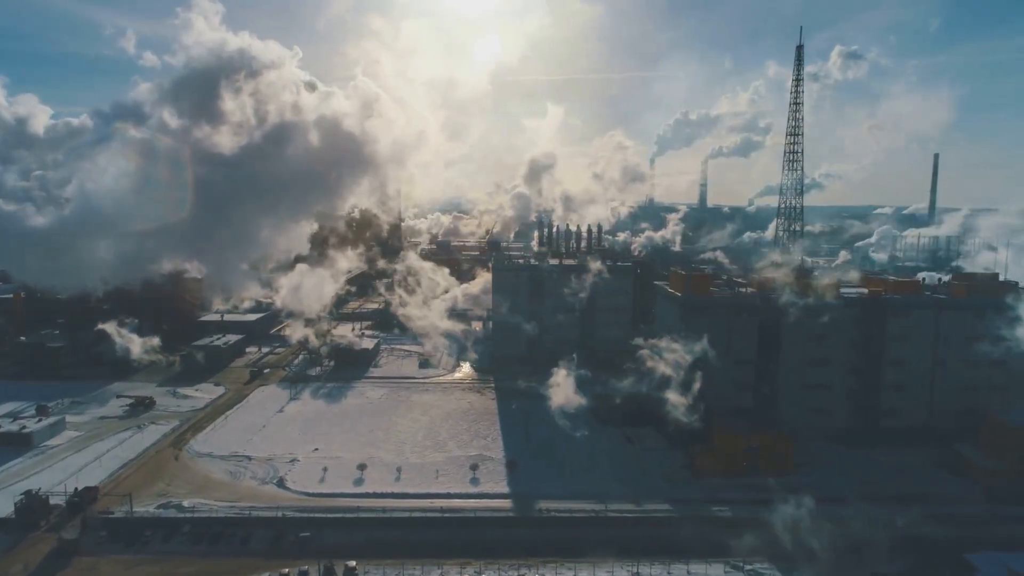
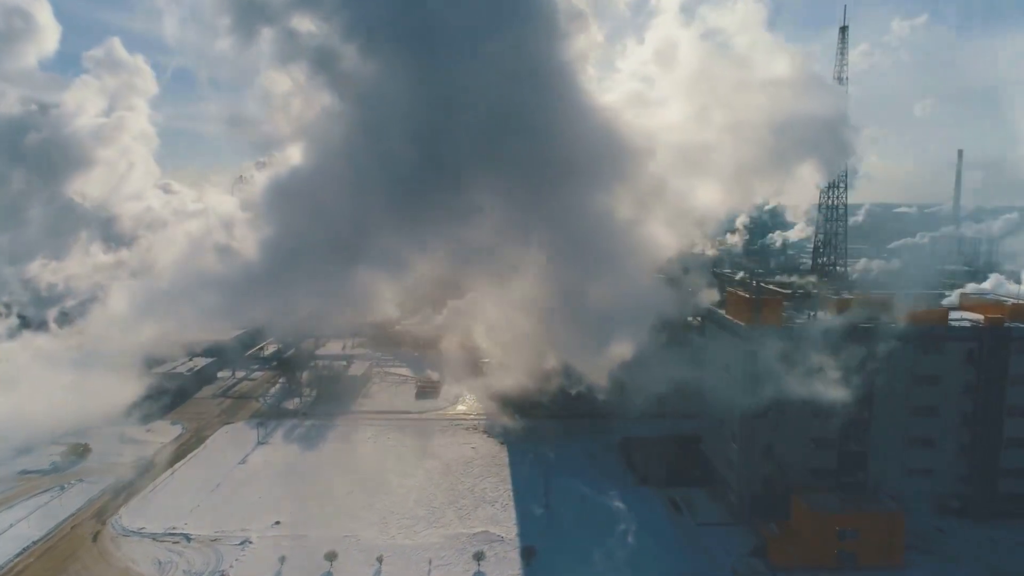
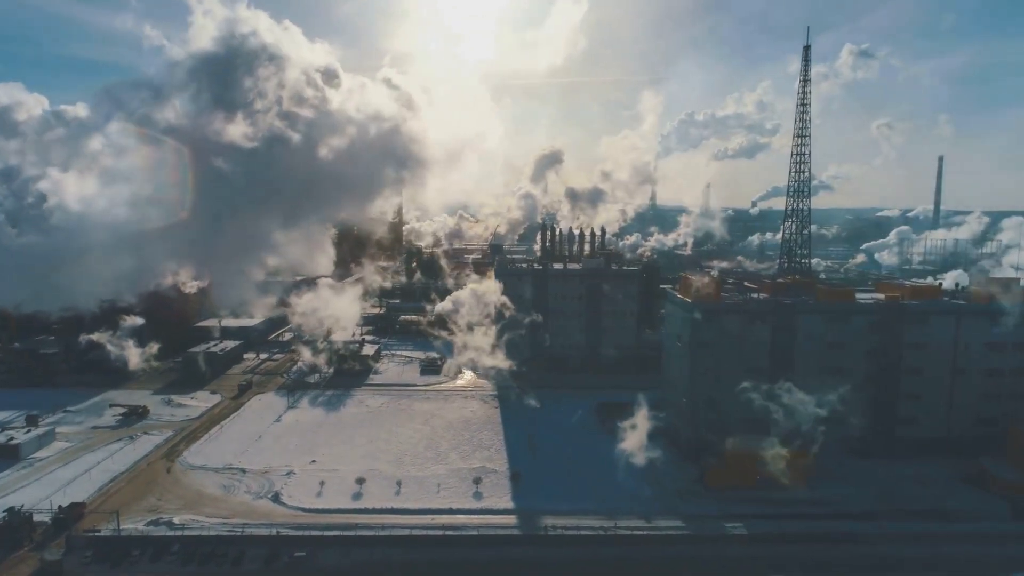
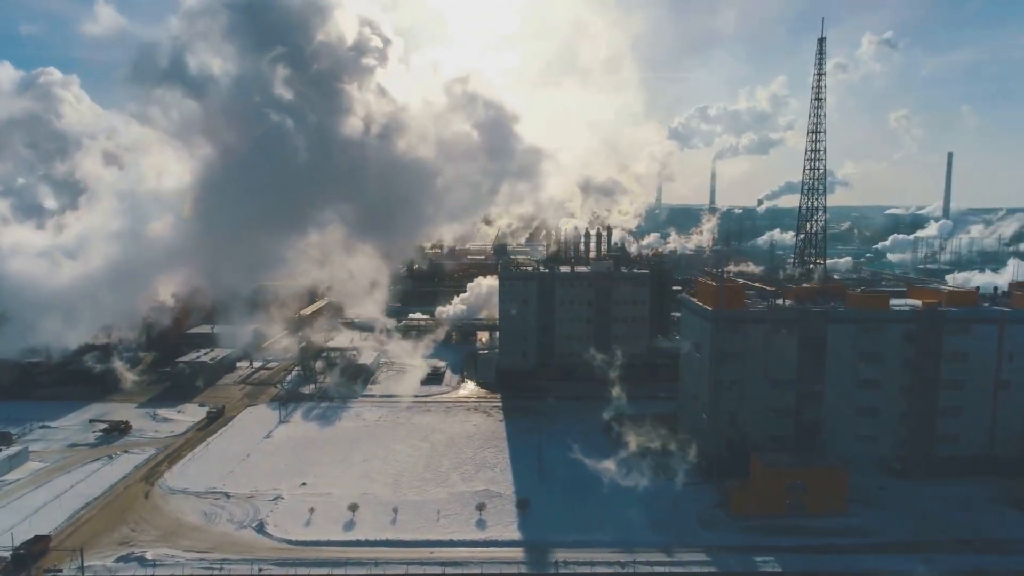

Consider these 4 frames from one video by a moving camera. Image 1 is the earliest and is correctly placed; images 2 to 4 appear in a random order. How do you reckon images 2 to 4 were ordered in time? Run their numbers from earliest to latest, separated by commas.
3, 4, 2
